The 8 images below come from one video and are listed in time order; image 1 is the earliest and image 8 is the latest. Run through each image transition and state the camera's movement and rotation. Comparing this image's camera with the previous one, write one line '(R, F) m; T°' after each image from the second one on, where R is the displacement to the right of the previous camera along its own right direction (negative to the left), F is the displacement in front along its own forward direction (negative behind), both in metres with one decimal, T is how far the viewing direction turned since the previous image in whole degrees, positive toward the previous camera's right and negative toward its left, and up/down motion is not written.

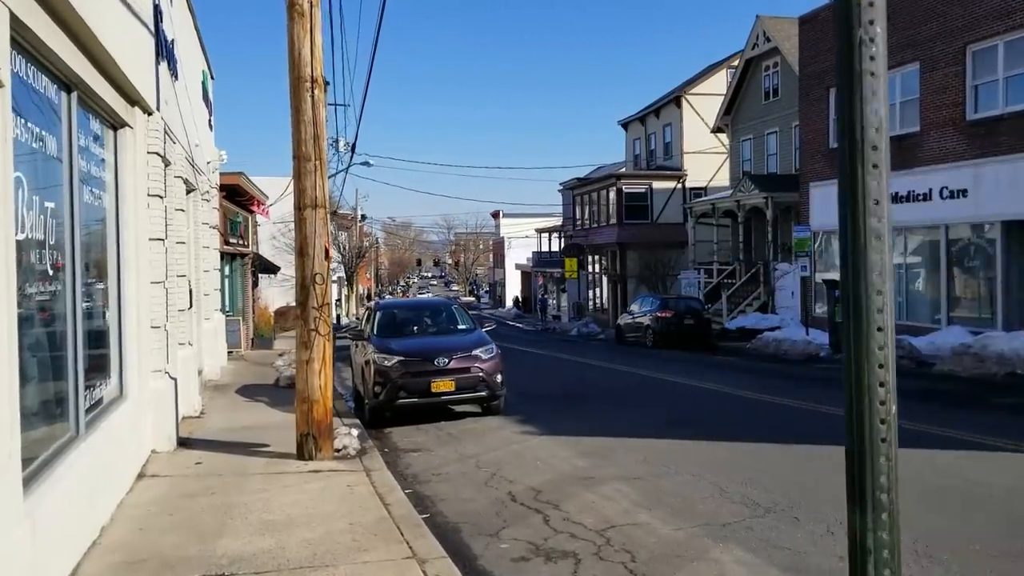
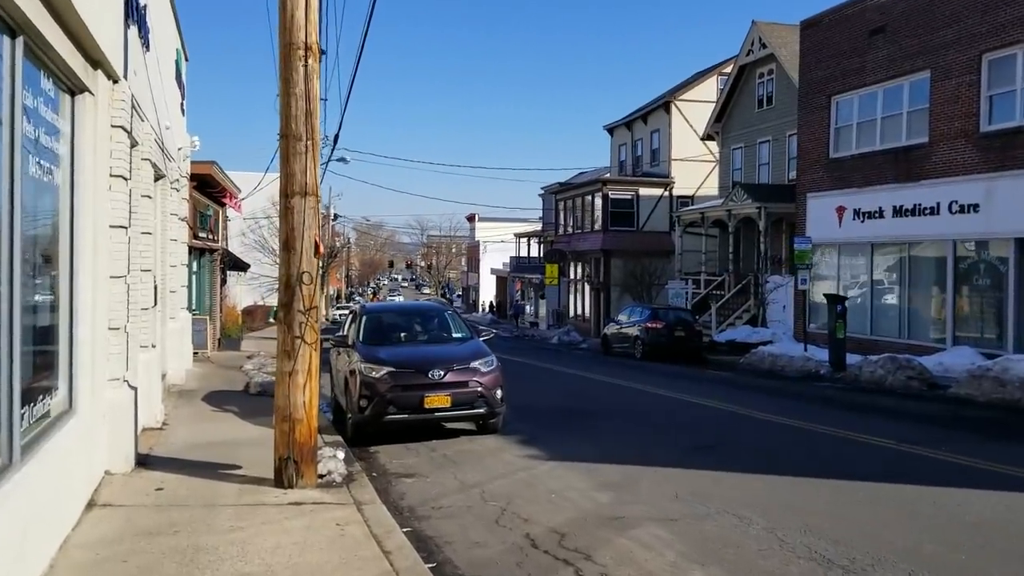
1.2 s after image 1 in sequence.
(-0.4, +1.2) m; +2°
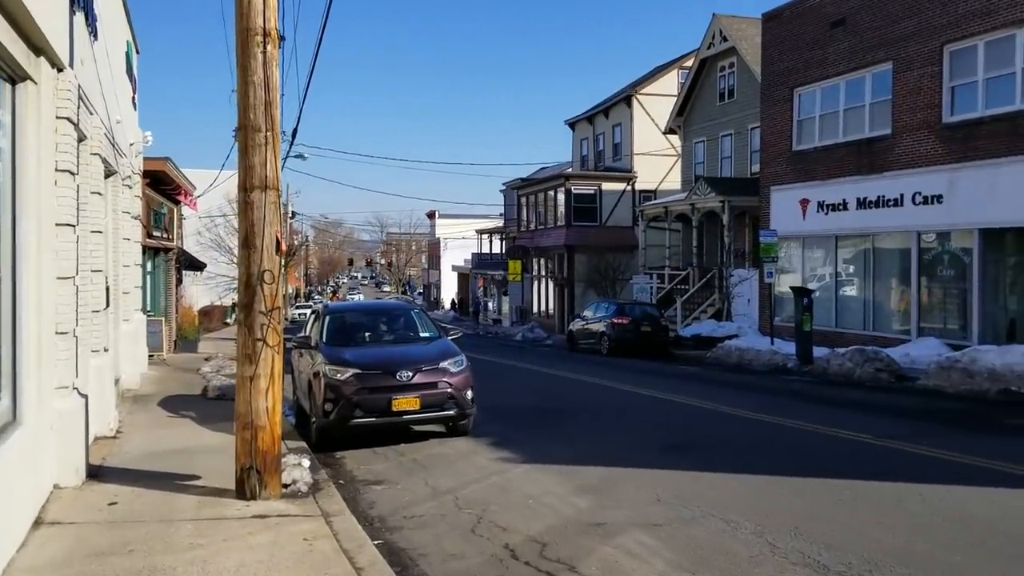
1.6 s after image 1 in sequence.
(-0.1, +0.3) m; +2°
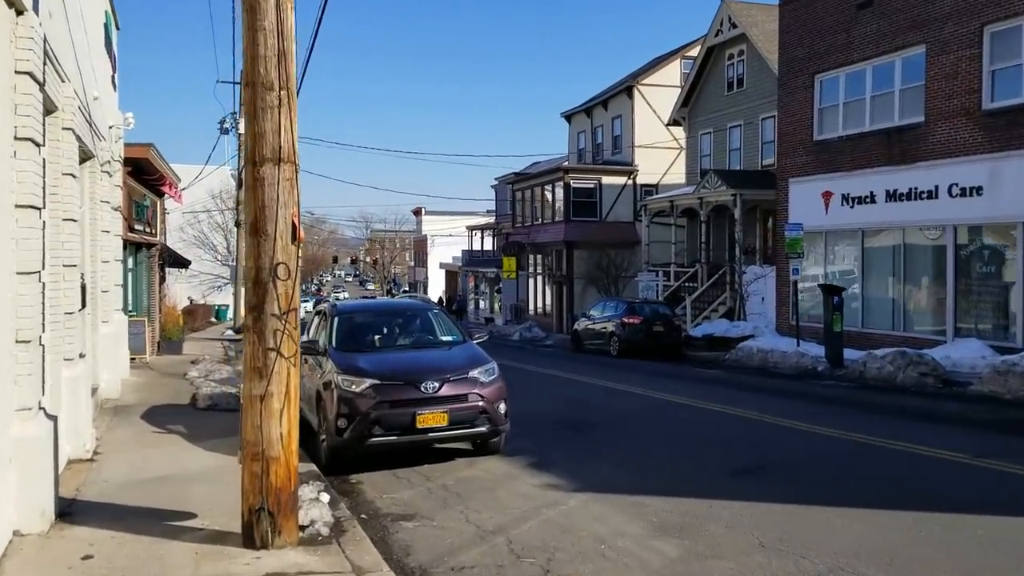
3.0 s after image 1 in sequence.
(-0.6, +1.4) m; +1°
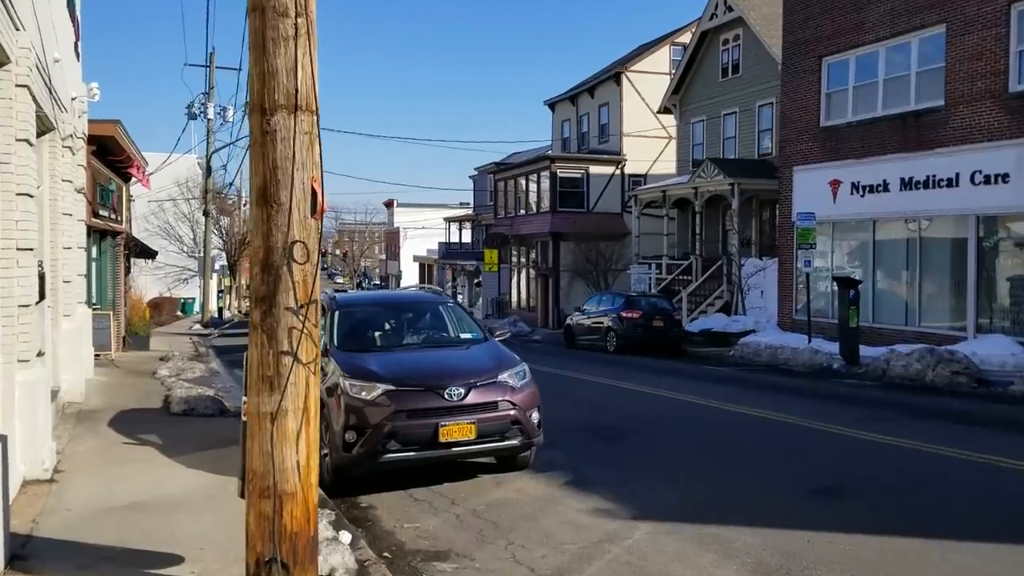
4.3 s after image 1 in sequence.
(-0.6, +1.3) m; +2°
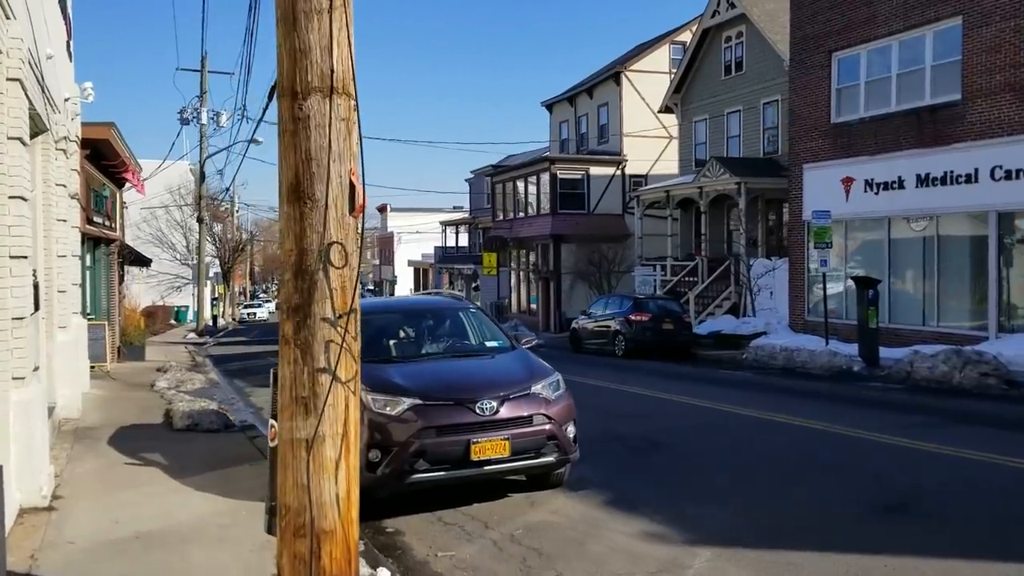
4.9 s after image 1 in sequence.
(-0.3, +0.6) m; 0°
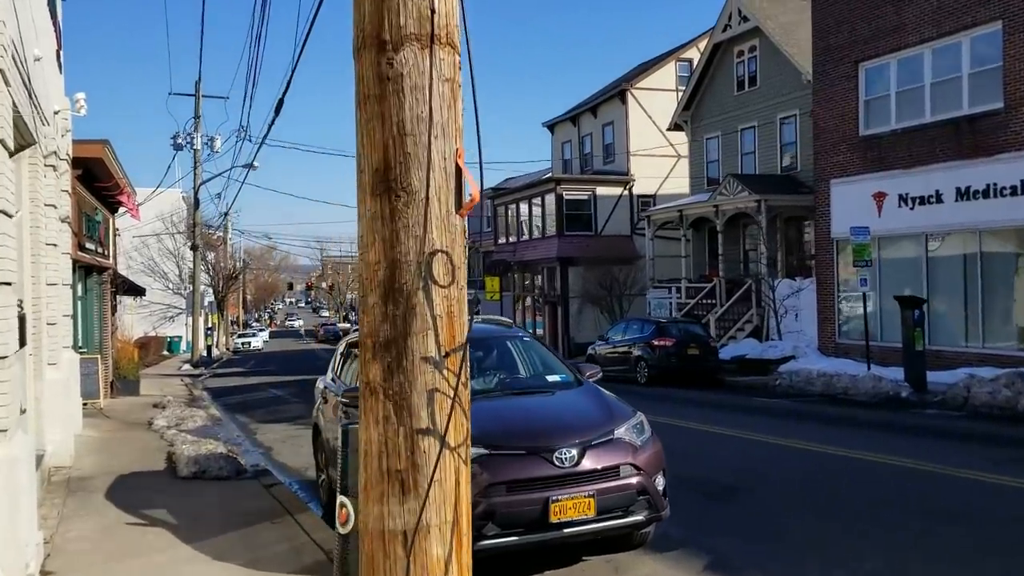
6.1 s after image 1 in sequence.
(-0.6, +1.1) m; +1°
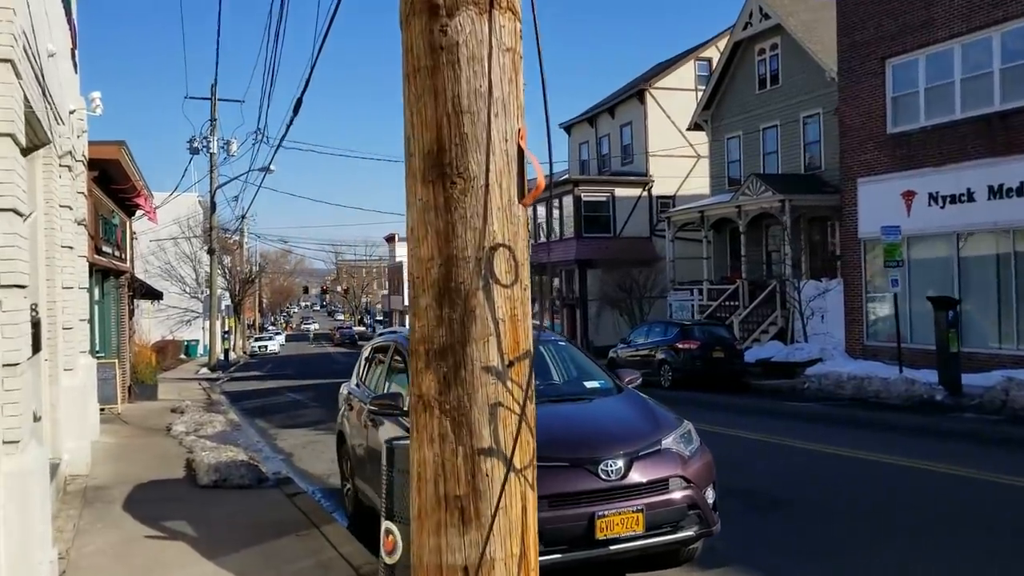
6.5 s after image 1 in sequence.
(-0.2, +0.3) m; -1°
